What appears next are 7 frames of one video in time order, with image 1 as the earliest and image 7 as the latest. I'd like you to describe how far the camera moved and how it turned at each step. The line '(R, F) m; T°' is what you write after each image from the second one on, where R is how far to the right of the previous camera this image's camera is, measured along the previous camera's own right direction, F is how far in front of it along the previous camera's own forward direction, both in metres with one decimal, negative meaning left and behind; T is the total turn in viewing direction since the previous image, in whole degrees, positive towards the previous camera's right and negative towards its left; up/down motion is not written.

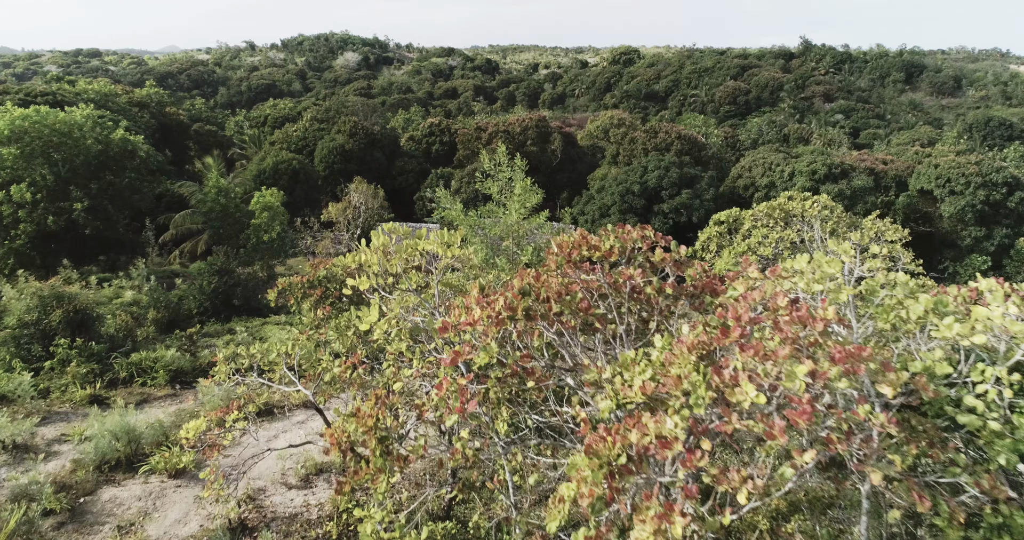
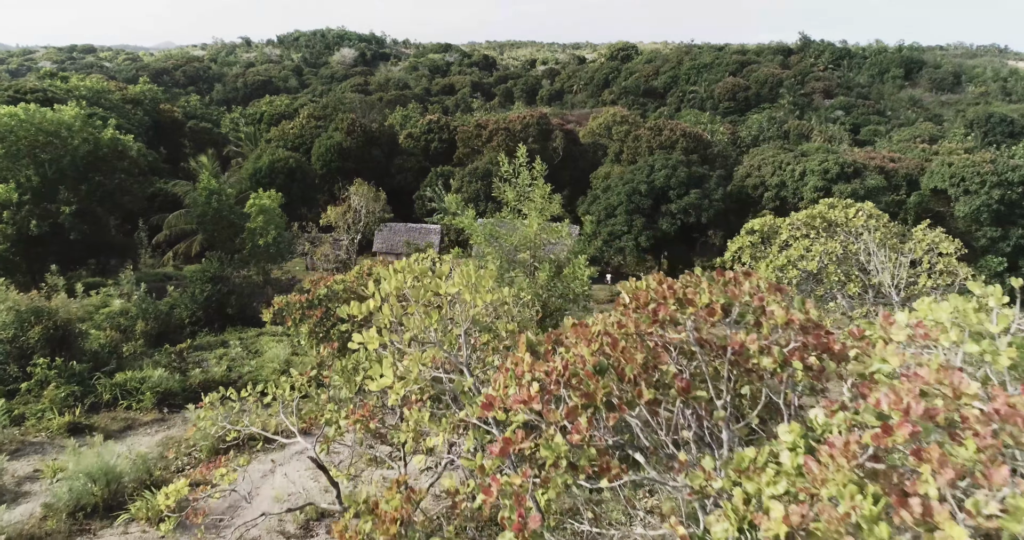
(-0.3, +0.6) m; 0°
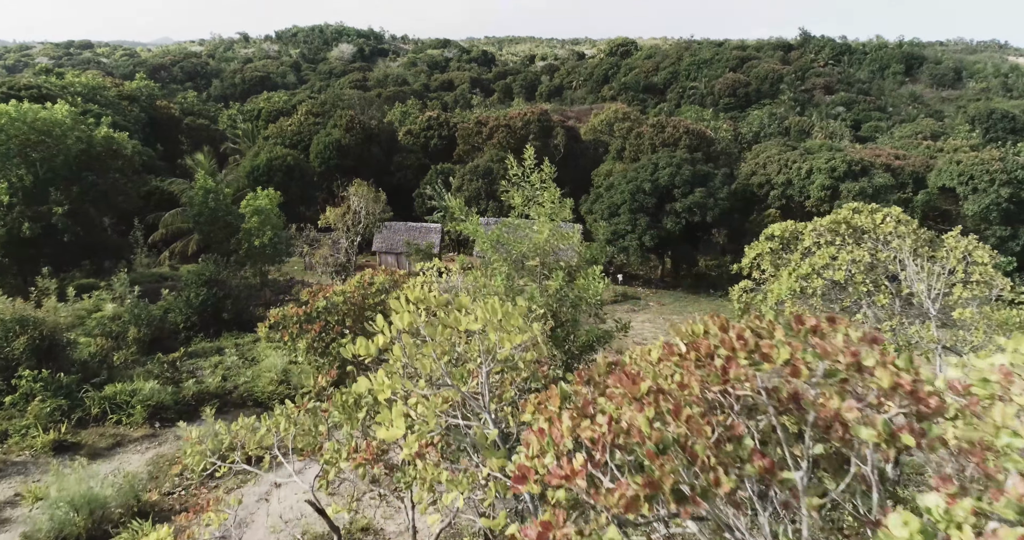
(-0.1, +0.4) m; 0°
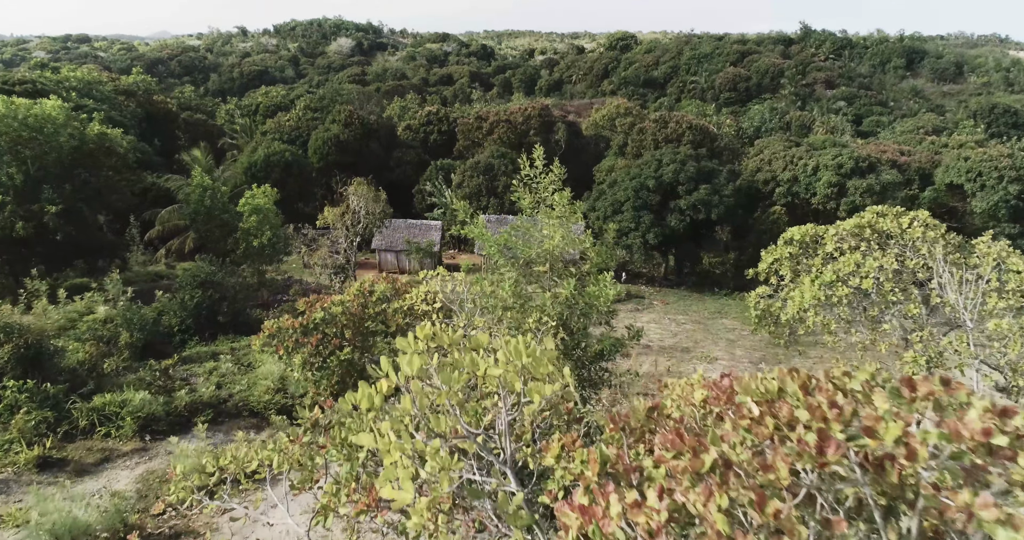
(-0.1, +0.3) m; 0°
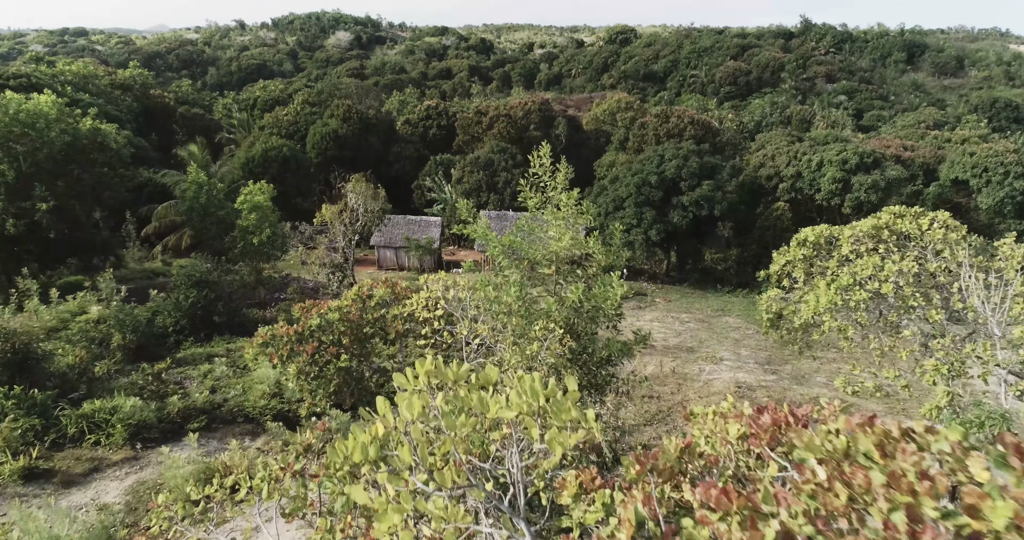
(-0.1, +0.2) m; 0°
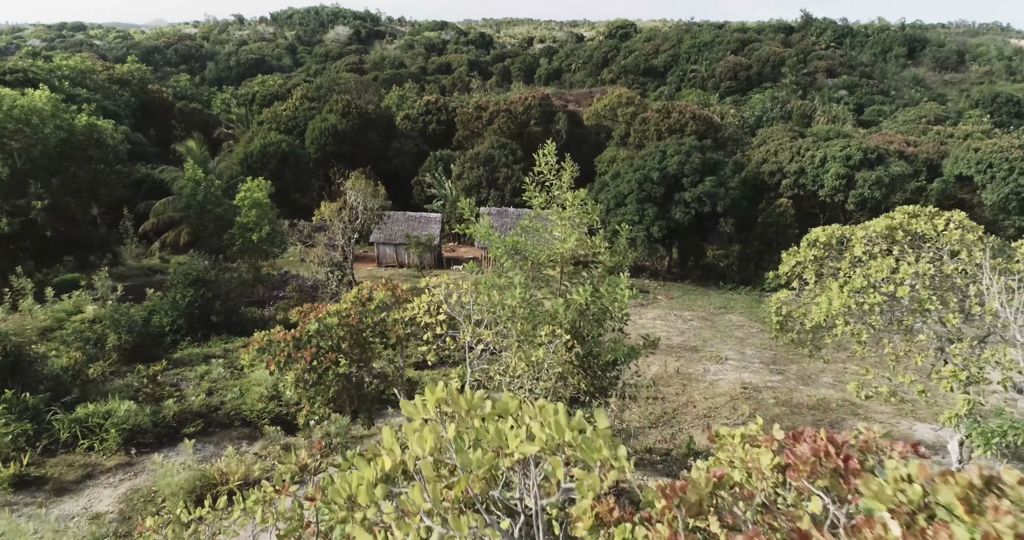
(0.0, +0.2) m; 0°
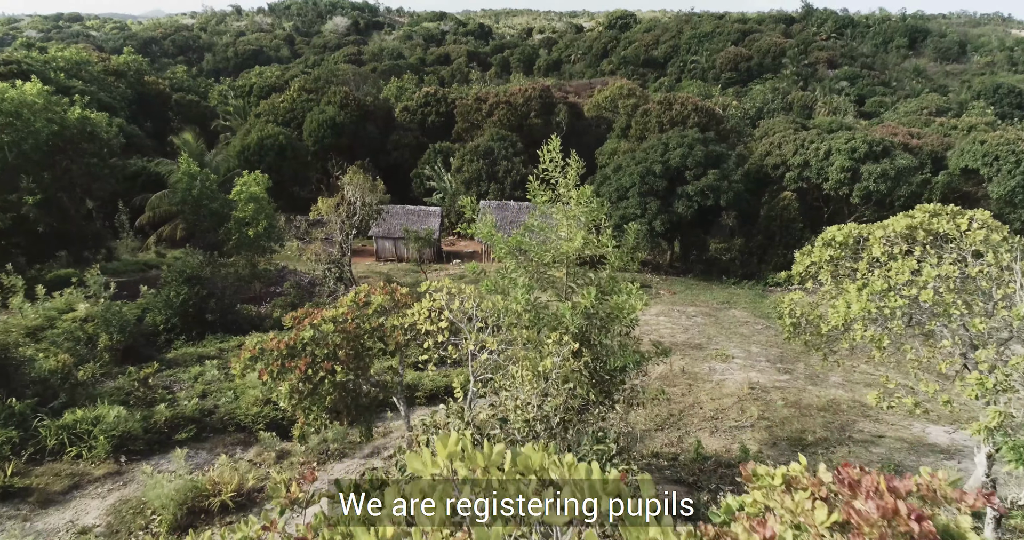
(-0.1, +0.3) m; 0°
